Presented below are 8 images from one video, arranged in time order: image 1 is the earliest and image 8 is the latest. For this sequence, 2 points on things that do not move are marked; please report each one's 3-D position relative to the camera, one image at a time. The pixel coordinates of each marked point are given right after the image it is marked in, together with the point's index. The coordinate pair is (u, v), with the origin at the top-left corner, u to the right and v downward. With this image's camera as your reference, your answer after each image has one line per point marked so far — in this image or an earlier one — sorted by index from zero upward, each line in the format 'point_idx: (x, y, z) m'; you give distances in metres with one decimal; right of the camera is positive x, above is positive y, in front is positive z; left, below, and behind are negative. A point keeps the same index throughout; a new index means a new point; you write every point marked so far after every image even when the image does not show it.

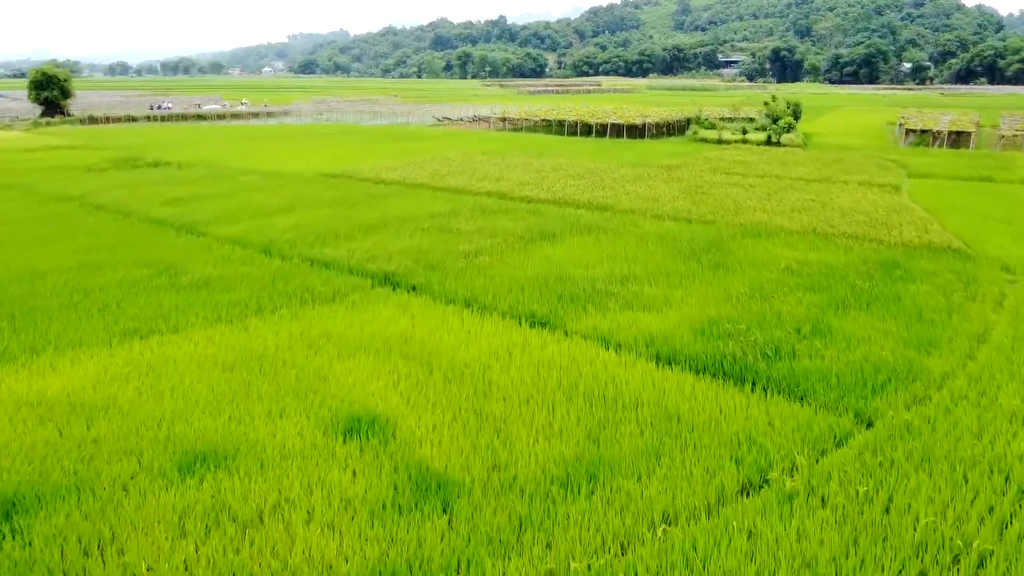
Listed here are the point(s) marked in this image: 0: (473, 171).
0: (-0.9, +2.6, +17.7) m
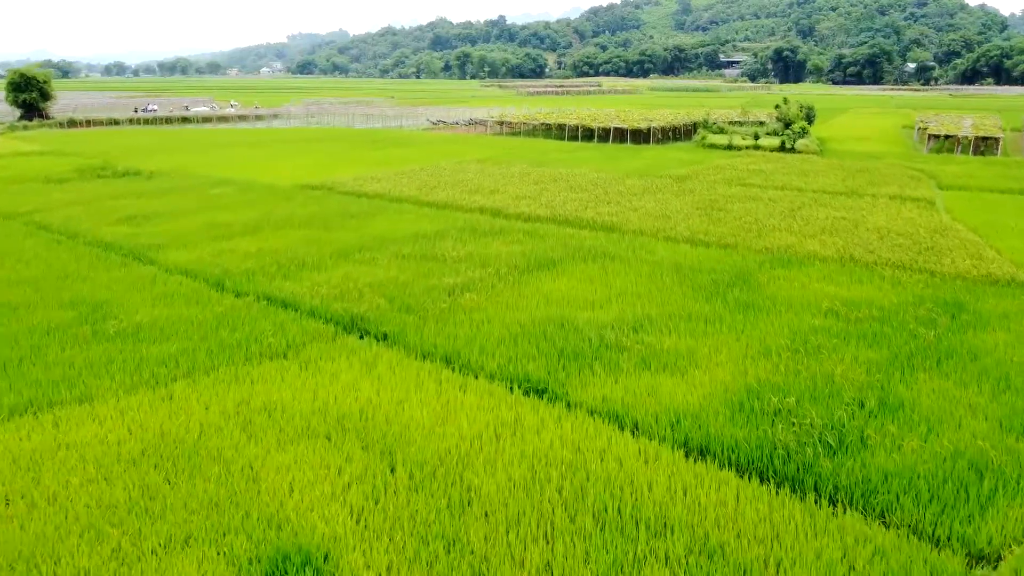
0: (-1.0, +2.1, +16.2) m
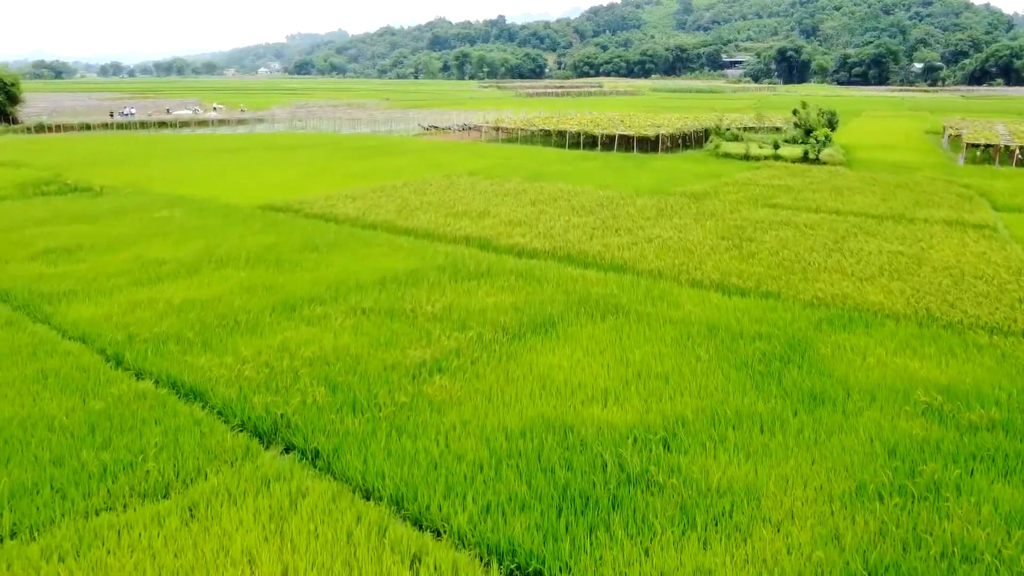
0: (-1.1, +1.5, +14.2) m
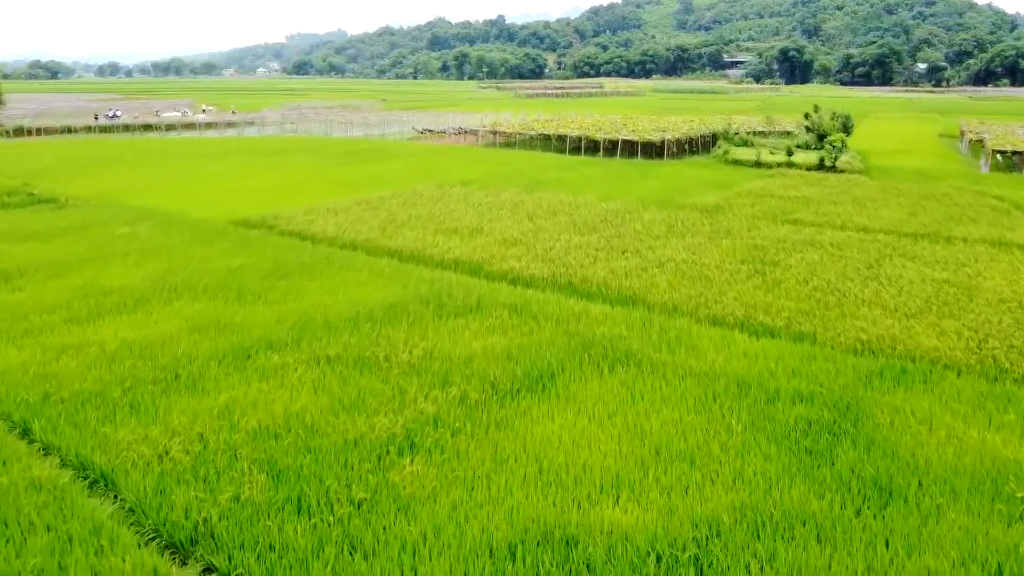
0: (-1.1, +1.1, +13.0) m
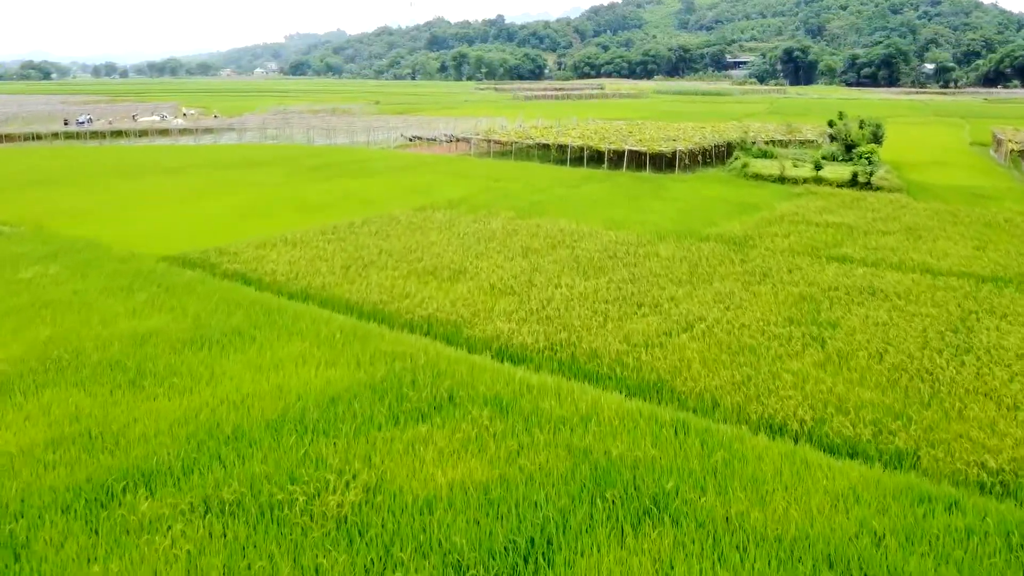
0: (-1.3, +0.4, +10.8) m
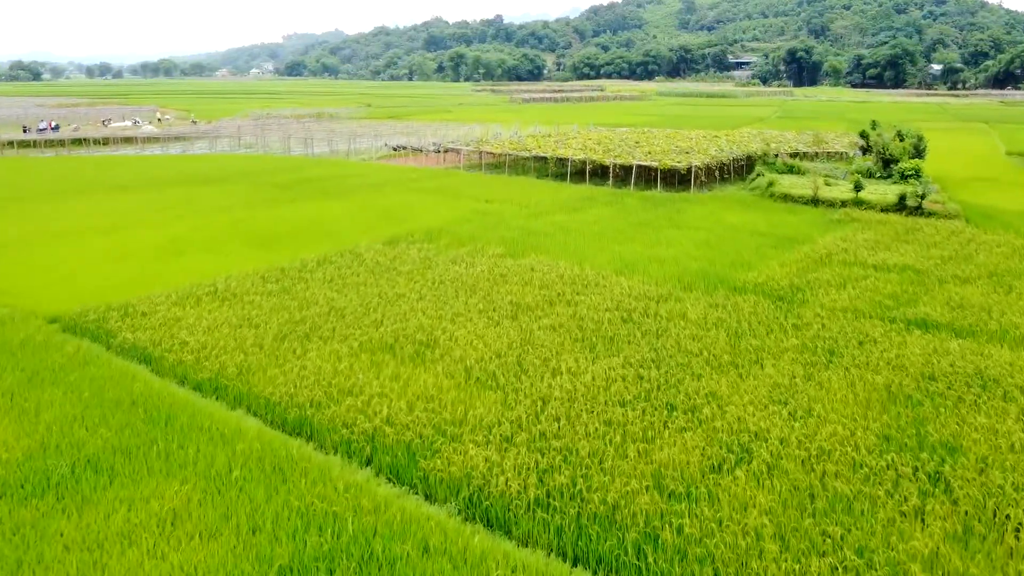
0: (-1.4, -0.3, +8.4) m
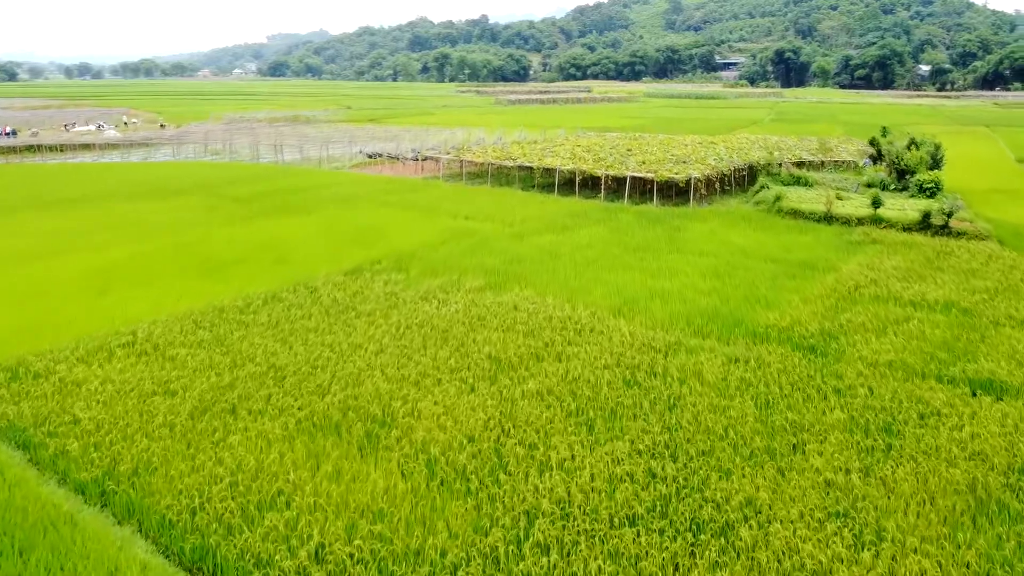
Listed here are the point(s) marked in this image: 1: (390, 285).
0: (-1.6, -0.8, +6.9) m
1: (-1.5, +0.1, +9.9) m
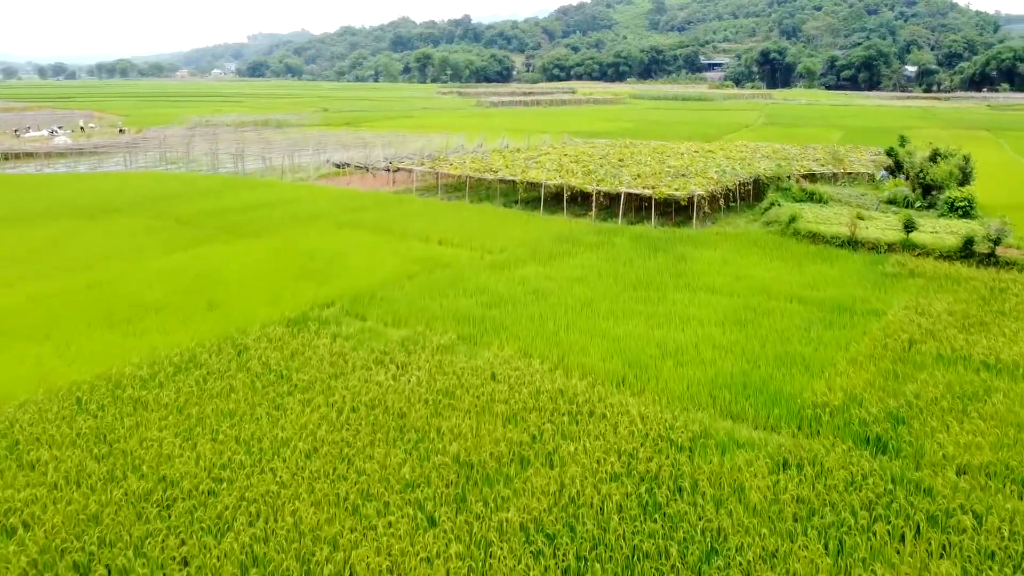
0: (-1.8, -1.4, +5.0) m
1: (-1.7, -0.5, +8.0) m
